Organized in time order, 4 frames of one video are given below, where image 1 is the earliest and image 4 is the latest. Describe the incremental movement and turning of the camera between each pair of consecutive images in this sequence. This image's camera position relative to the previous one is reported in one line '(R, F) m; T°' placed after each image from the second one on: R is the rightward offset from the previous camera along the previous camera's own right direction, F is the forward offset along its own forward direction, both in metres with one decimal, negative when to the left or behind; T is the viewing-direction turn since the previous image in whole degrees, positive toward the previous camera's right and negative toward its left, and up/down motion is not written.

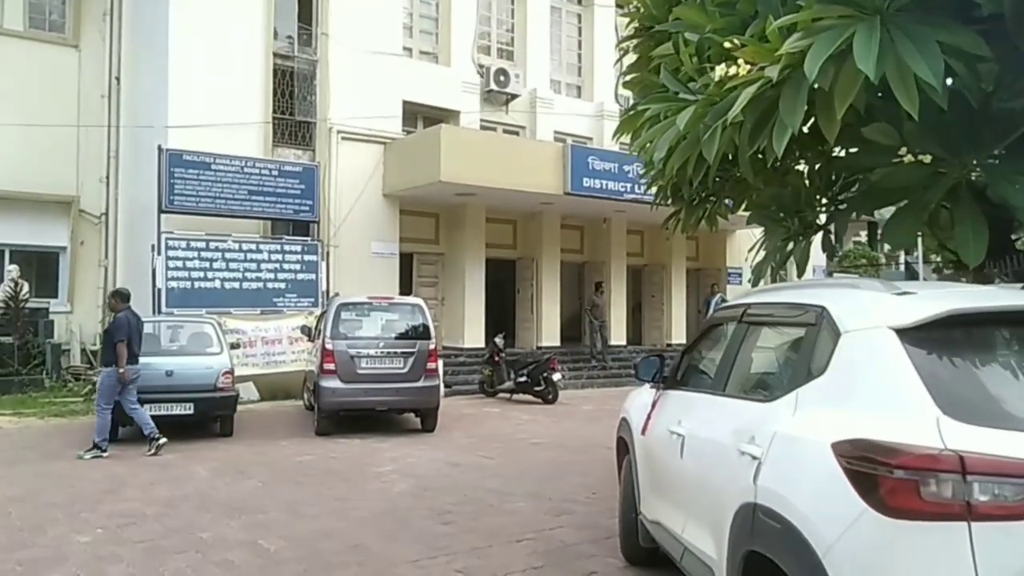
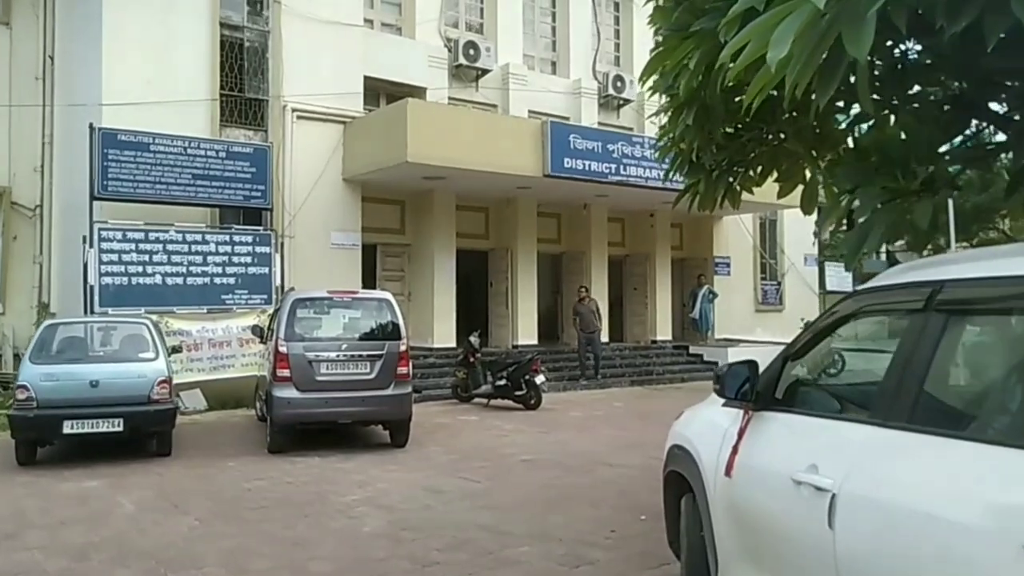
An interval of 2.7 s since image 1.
(-0.2, +1.4) m; +2°
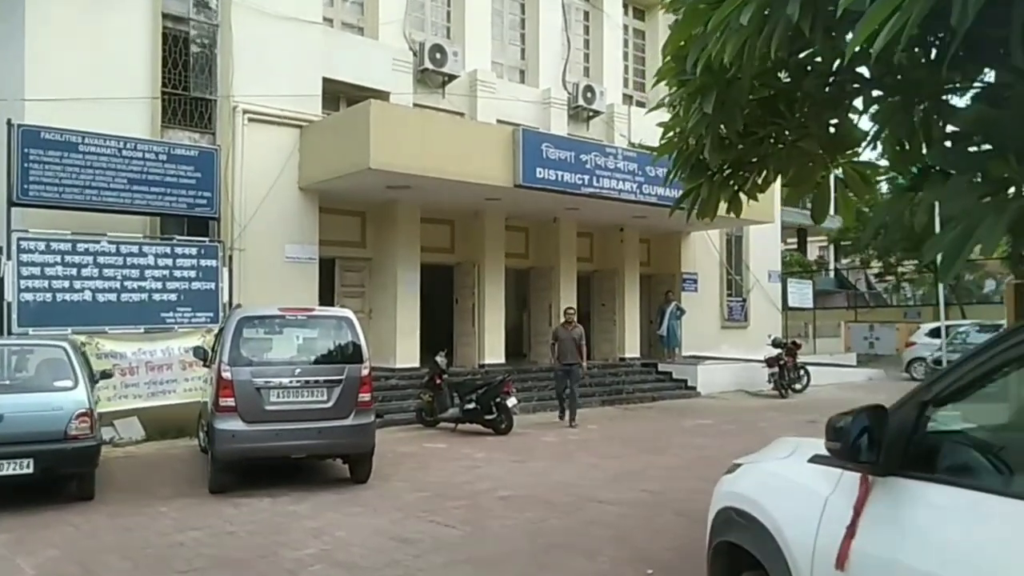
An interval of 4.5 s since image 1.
(-0.2, +0.9) m; +3°
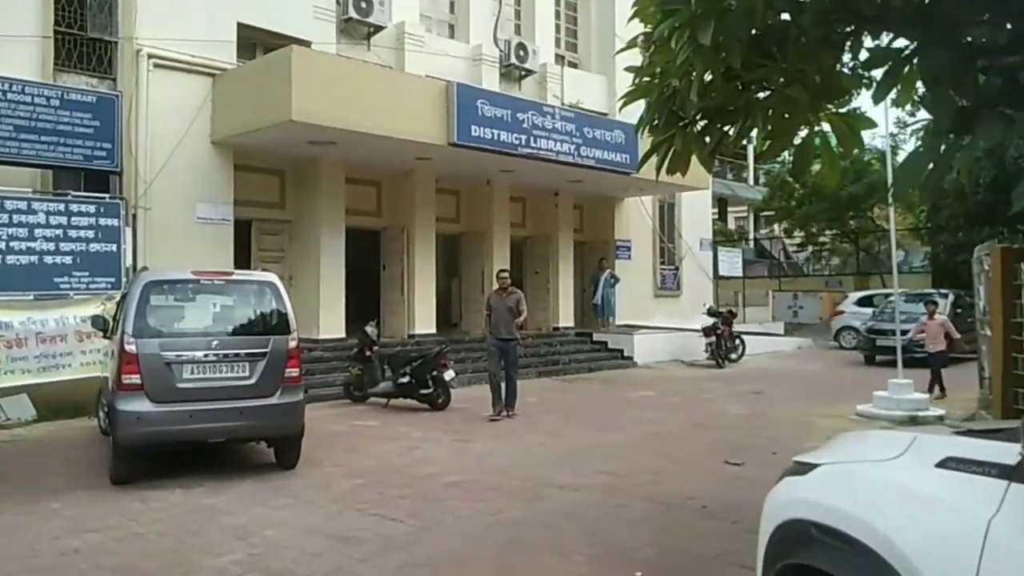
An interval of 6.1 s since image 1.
(-0.2, +0.8) m; +5°
